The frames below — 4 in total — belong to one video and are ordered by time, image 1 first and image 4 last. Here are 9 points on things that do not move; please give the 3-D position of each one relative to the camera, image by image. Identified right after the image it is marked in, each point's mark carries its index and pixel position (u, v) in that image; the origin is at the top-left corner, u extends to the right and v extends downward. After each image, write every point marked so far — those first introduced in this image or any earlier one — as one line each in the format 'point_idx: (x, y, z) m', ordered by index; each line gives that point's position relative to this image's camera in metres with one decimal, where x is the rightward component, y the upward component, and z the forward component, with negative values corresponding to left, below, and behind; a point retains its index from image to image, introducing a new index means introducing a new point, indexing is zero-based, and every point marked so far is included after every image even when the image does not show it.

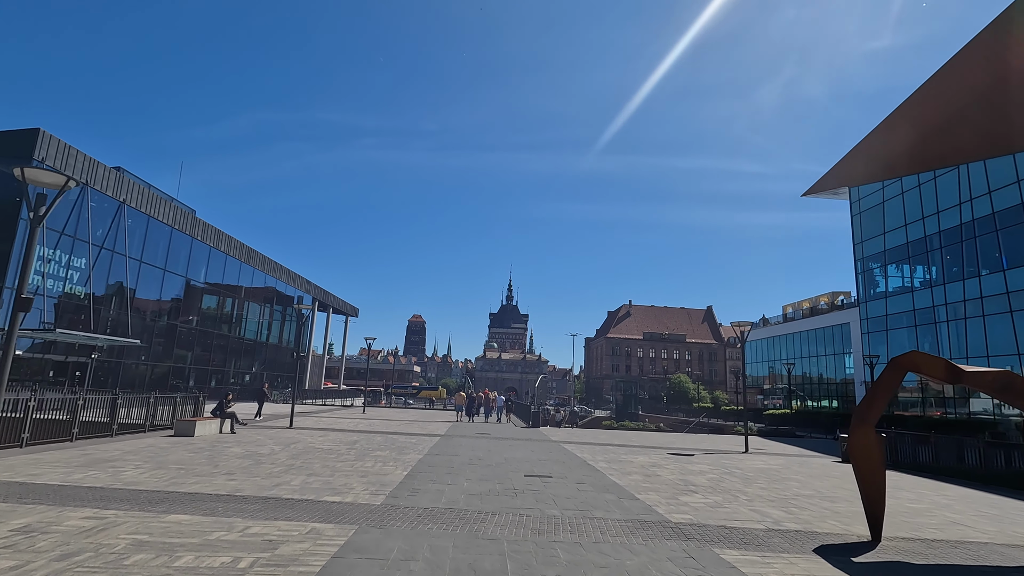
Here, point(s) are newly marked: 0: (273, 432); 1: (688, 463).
0: (-7.4, -4.5, +16.2) m
1: (+4.5, -4.5, +13.4) m
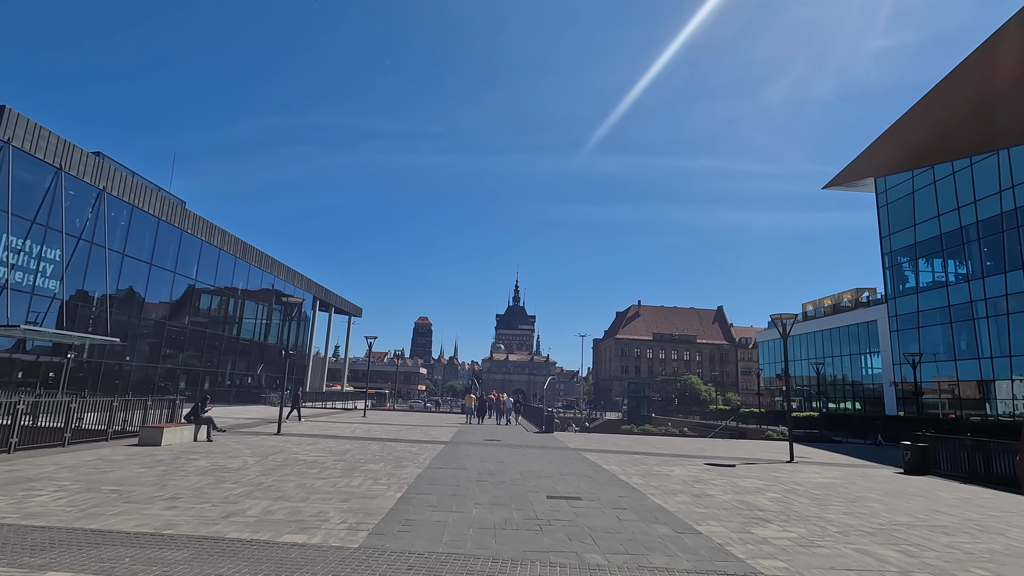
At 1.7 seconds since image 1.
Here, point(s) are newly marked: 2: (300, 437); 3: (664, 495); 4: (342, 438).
0: (-7.1, -4.2, +14.3) m
1: (+4.9, -4.1, +11.3) m
2: (-6.5, -4.6, +16.0) m
3: (+2.6, -3.5, +8.8) m
4: (-5.3, -4.7, +16.2) m
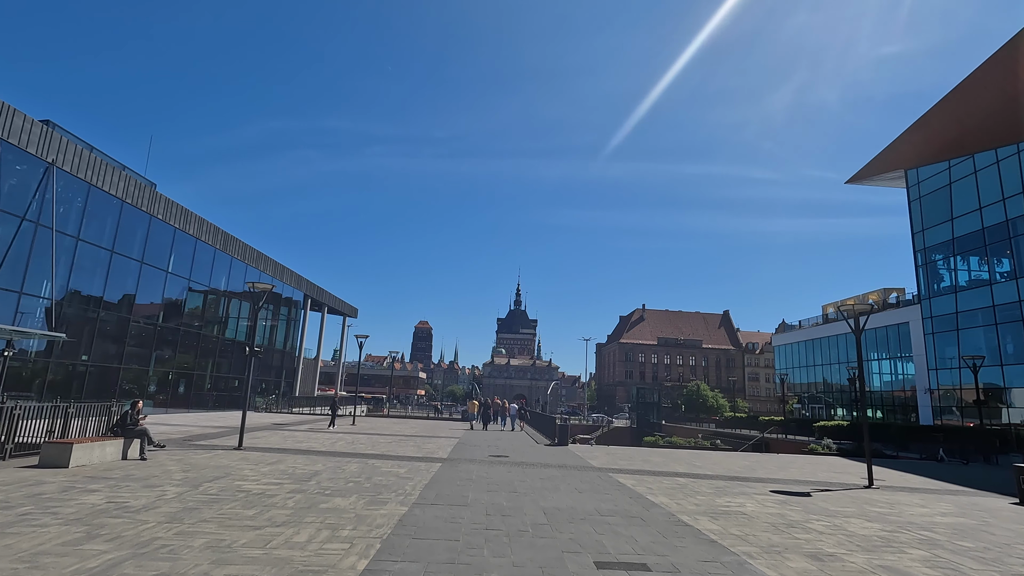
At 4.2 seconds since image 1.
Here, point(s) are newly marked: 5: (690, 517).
0: (-6.8, -3.7, +11.4) m
1: (+5.2, -3.7, +8.4) m
2: (-6.2, -4.1, +13.1) m
3: (+2.9, -3.0, +5.9) m
4: (-5.0, -4.2, +13.2) m
5: (+2.7, -3.4, +7.8) m
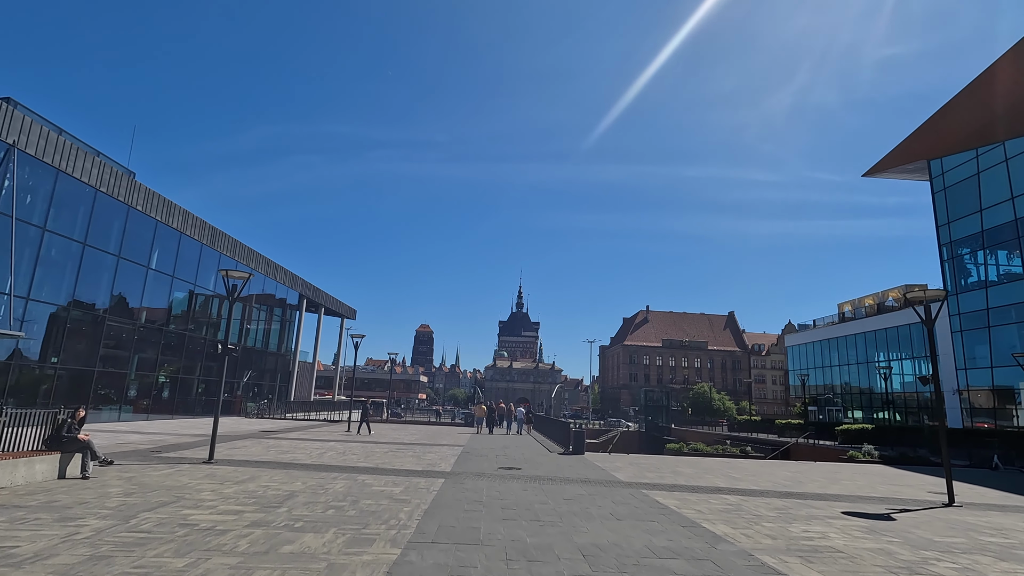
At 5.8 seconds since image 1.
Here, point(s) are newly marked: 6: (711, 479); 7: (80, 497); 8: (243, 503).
0: (-6.4, -3.4, +9.5) m
1: (+5.5, -3.3, +6.5) m
2: (-5.9, -3.8, +11.2) m
3: (+3.2, -2.6, +4.0) m
4: (-4.7, -3.9, +11.3) m
5: (+3.0, -3.1, +5.9) m
6: (+4.9, -4.7, +12.8) m
7: (-6.2, -3.0, +7.5) m
8: (-3.9, -3.1, +7.6) m
